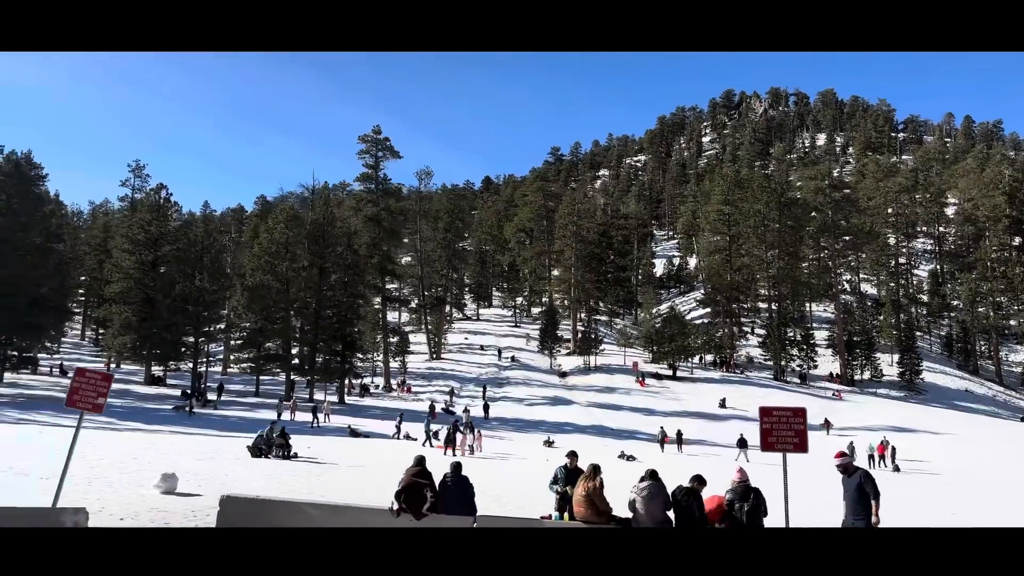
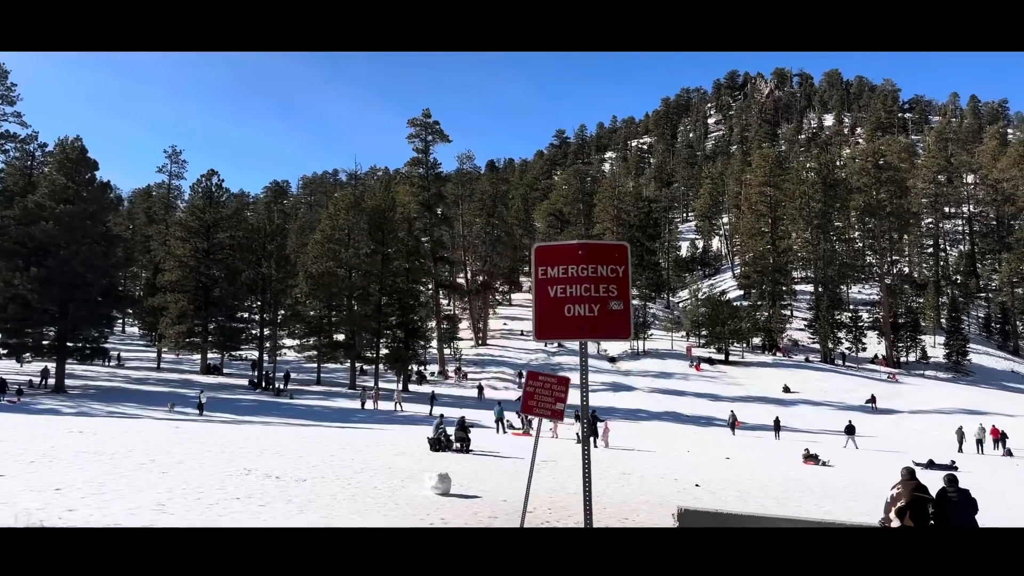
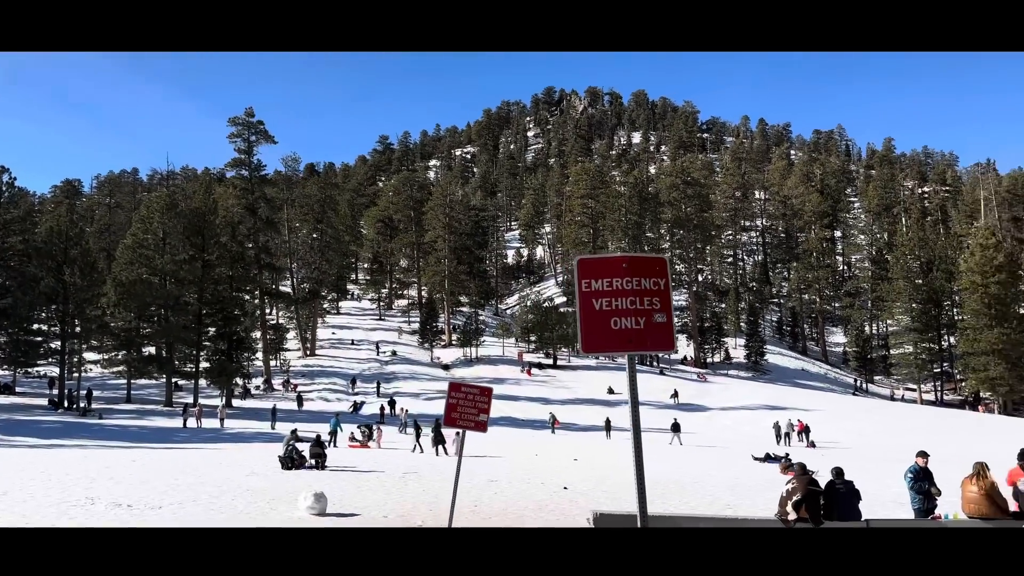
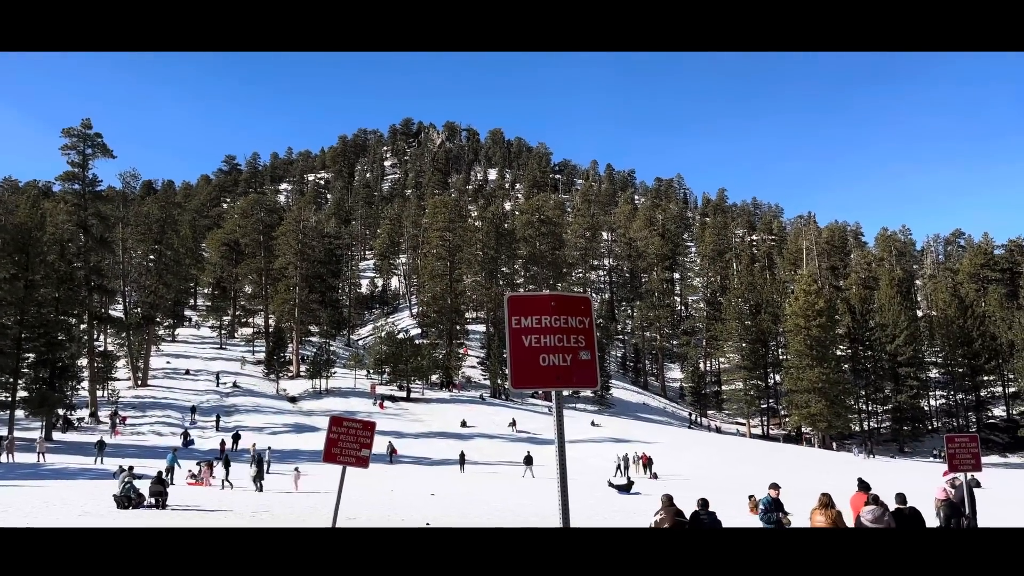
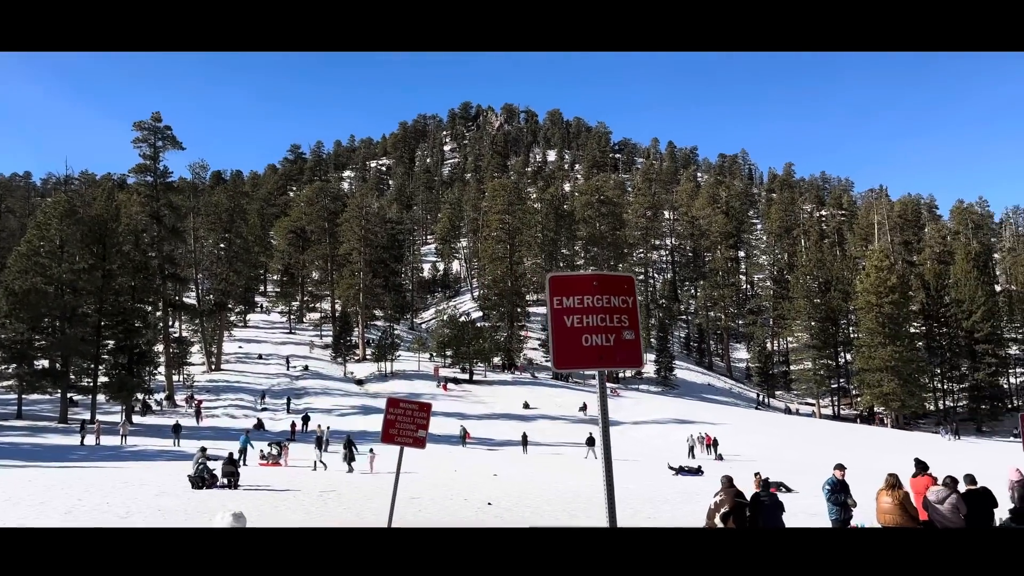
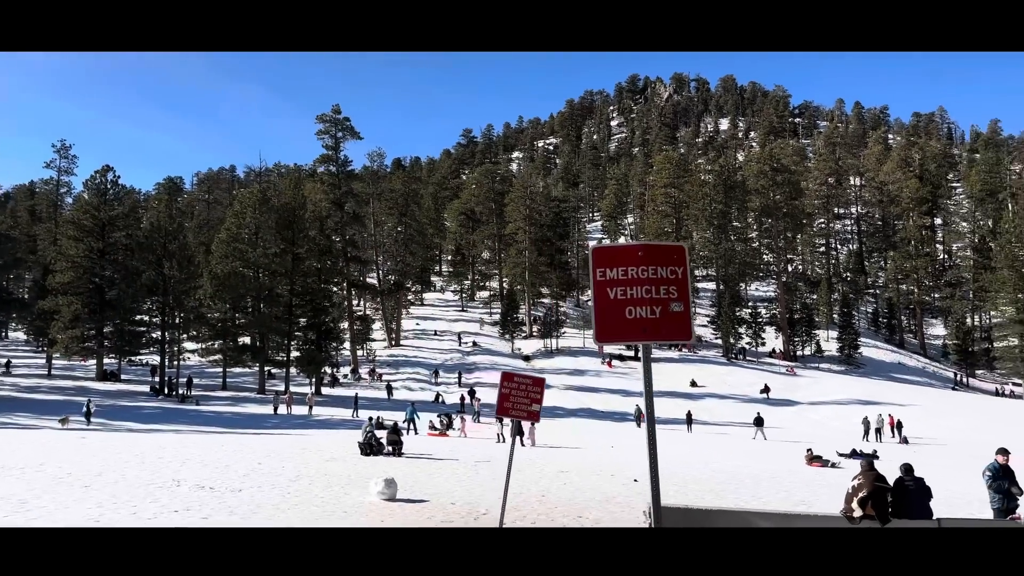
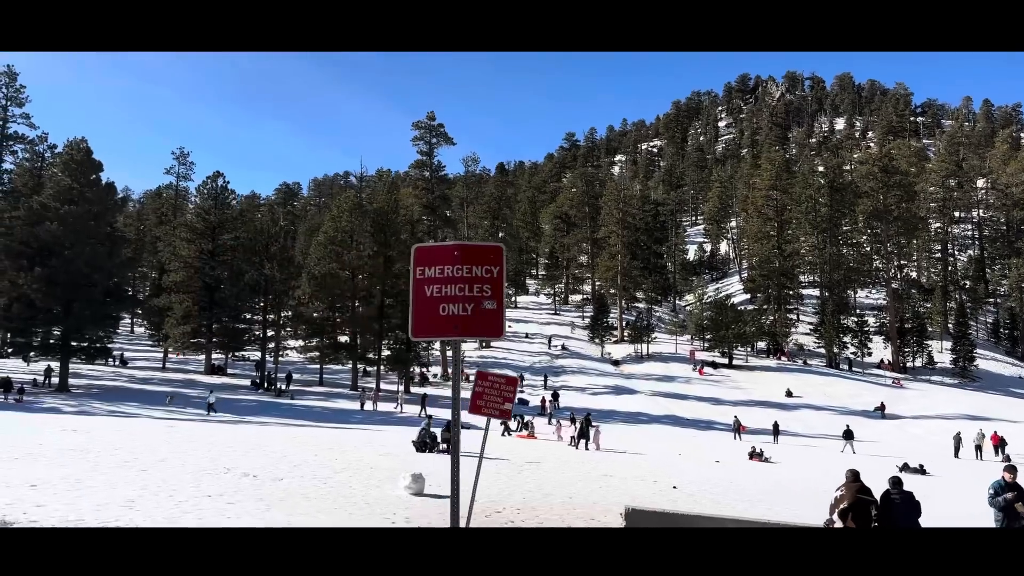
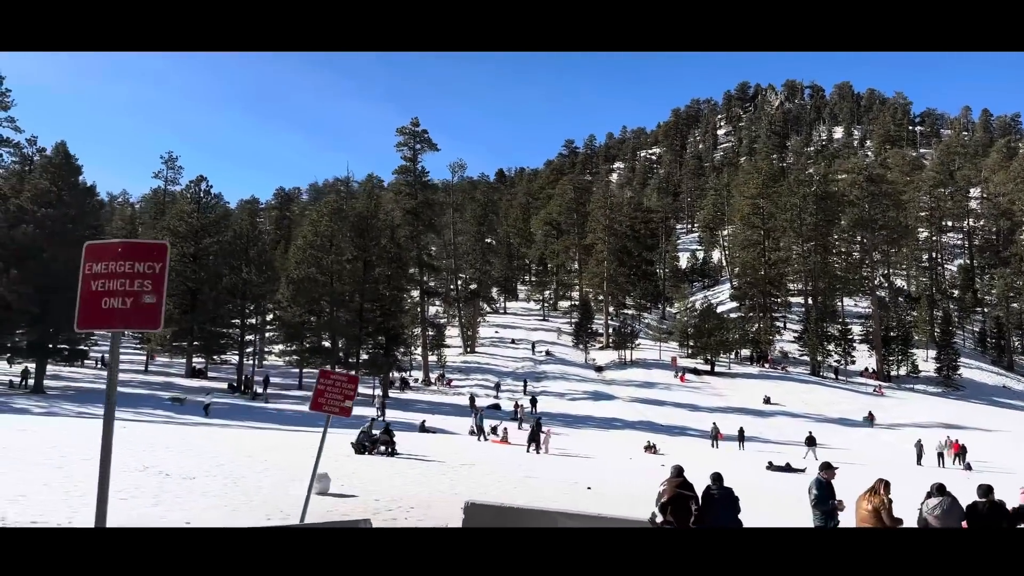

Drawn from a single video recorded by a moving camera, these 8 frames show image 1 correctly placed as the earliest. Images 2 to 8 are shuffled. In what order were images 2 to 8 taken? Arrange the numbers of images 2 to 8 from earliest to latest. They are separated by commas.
8, 7, 2, 6, 3, 5, 4
